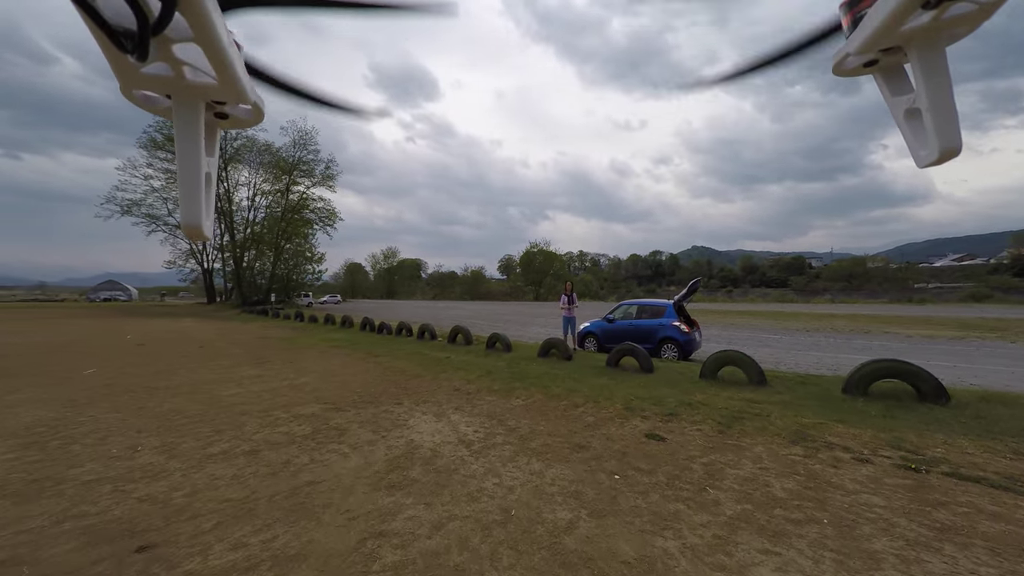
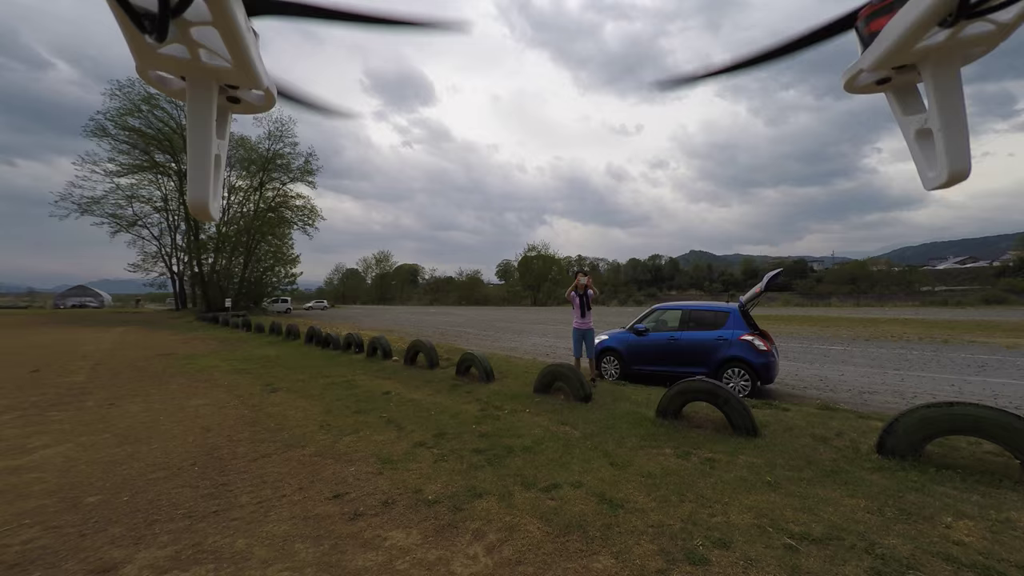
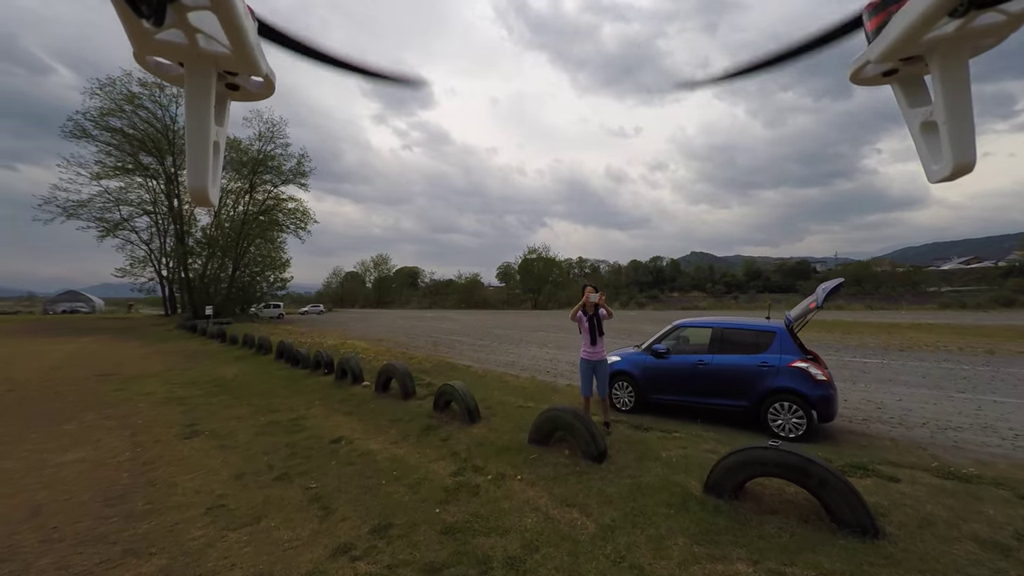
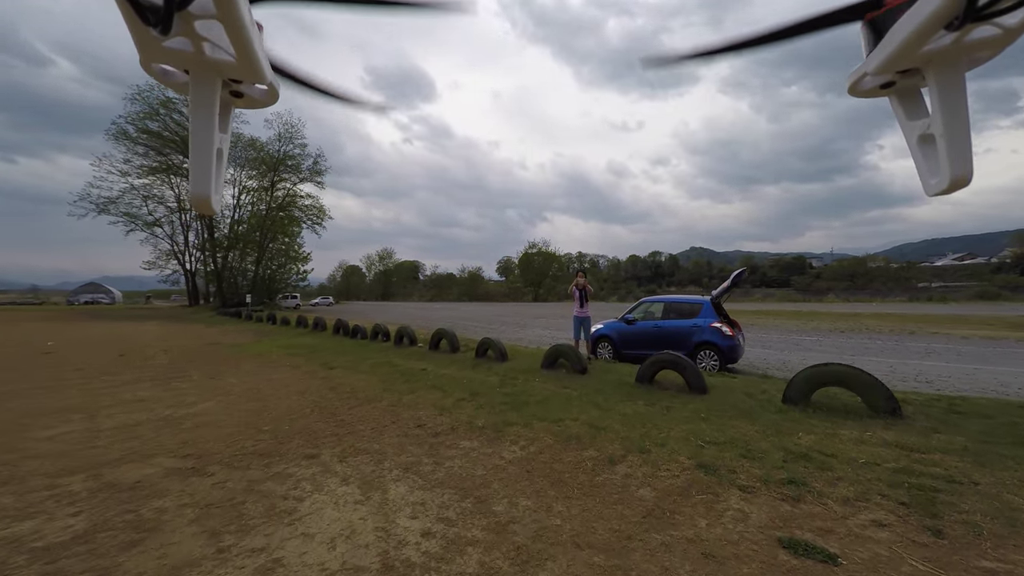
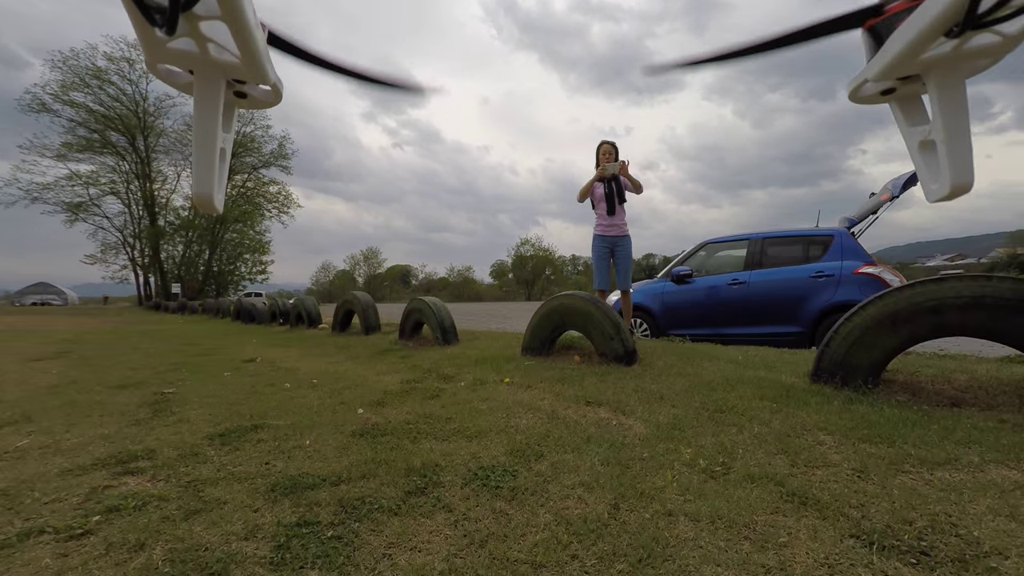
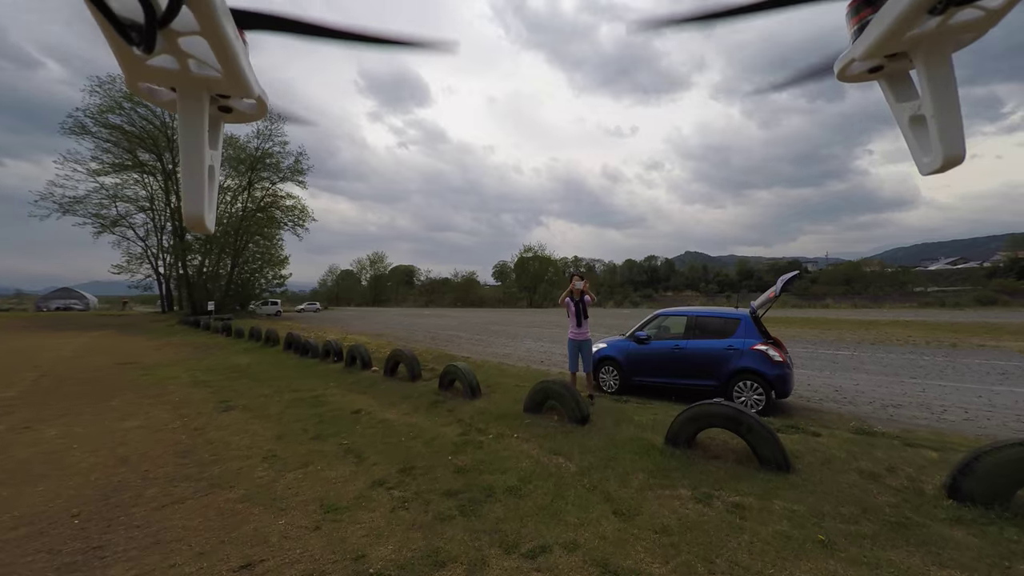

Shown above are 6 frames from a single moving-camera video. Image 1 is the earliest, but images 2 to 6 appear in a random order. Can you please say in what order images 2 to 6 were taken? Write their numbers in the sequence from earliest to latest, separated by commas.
4, 2, 6, 3, 5
